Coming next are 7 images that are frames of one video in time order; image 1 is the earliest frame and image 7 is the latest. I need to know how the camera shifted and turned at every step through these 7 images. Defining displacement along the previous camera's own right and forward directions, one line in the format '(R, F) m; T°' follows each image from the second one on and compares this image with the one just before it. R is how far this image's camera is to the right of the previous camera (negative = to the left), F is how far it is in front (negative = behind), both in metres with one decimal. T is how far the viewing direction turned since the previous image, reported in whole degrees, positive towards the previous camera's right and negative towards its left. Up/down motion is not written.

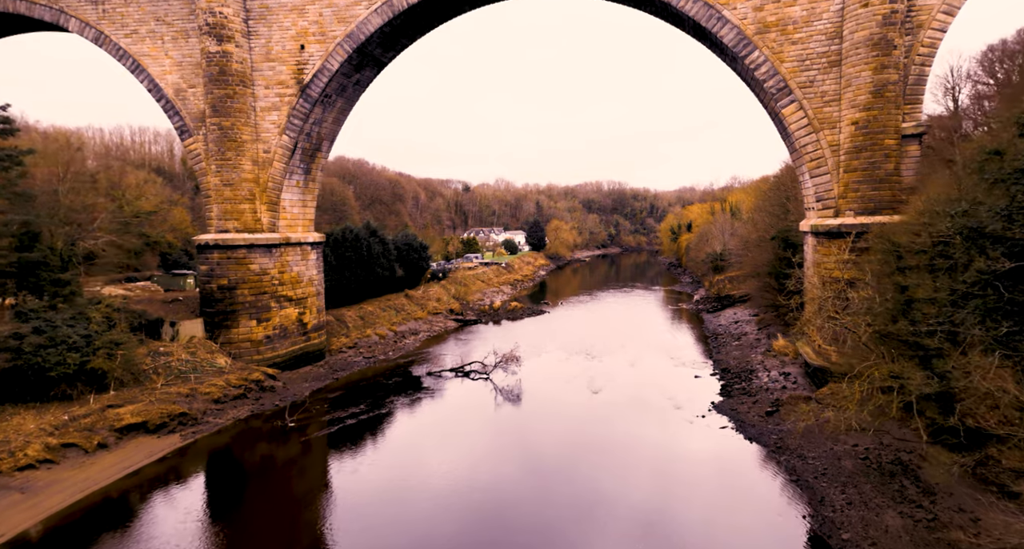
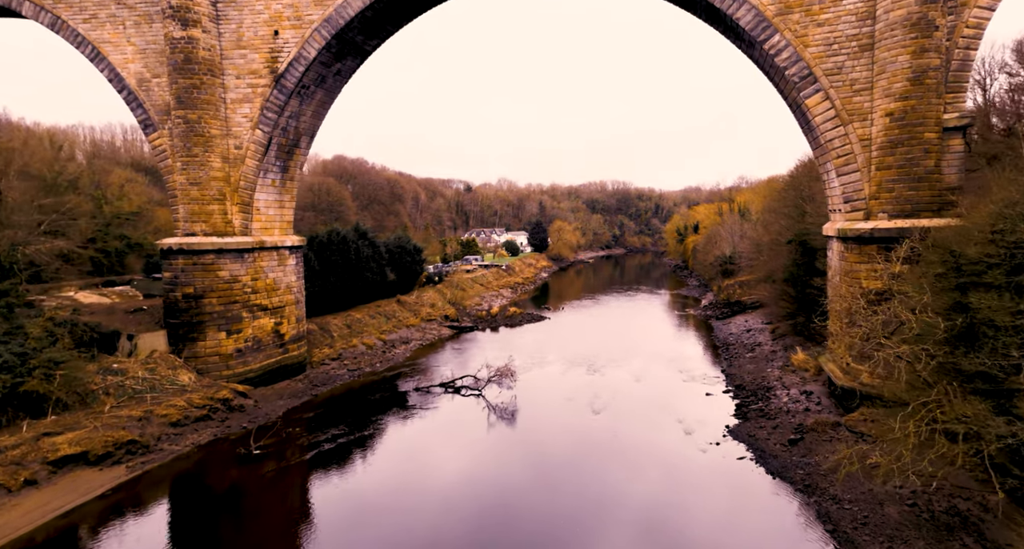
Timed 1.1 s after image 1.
(+0.2, +1.1) m; 0°
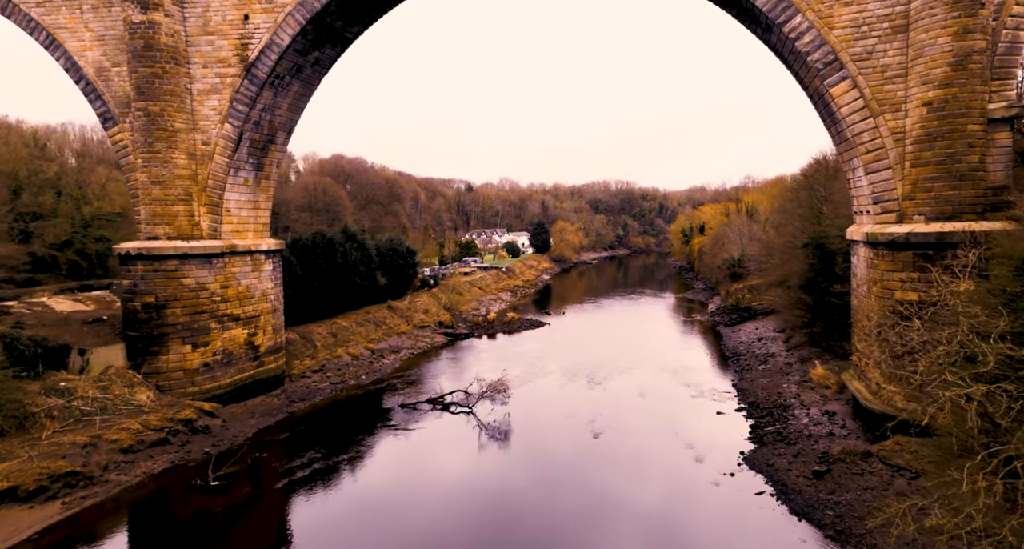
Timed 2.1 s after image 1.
(+0.2, +1.0) m; 0°
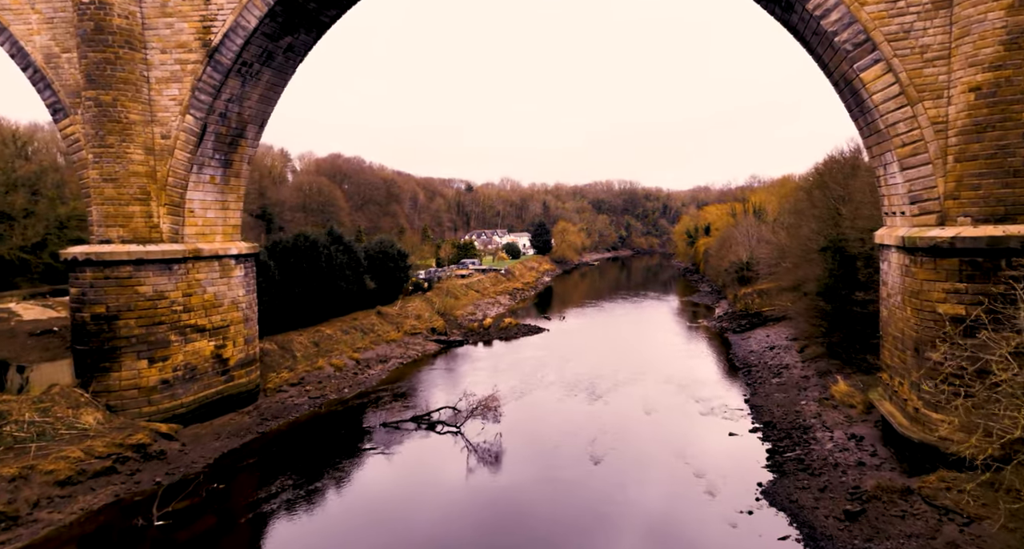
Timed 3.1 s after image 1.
(+0.2, +1.0) m; 0°
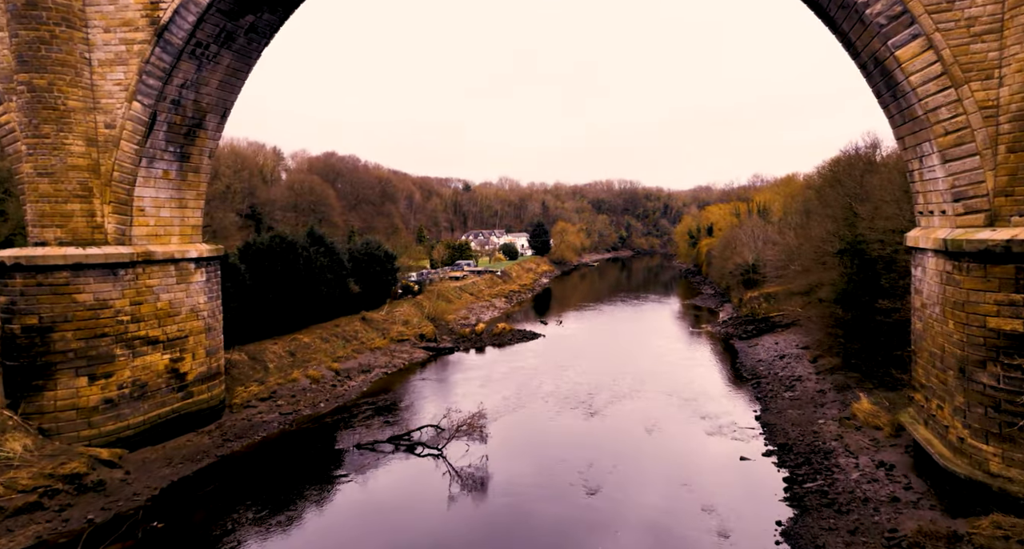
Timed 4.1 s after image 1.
(+0.2, +1.1) m; 0°
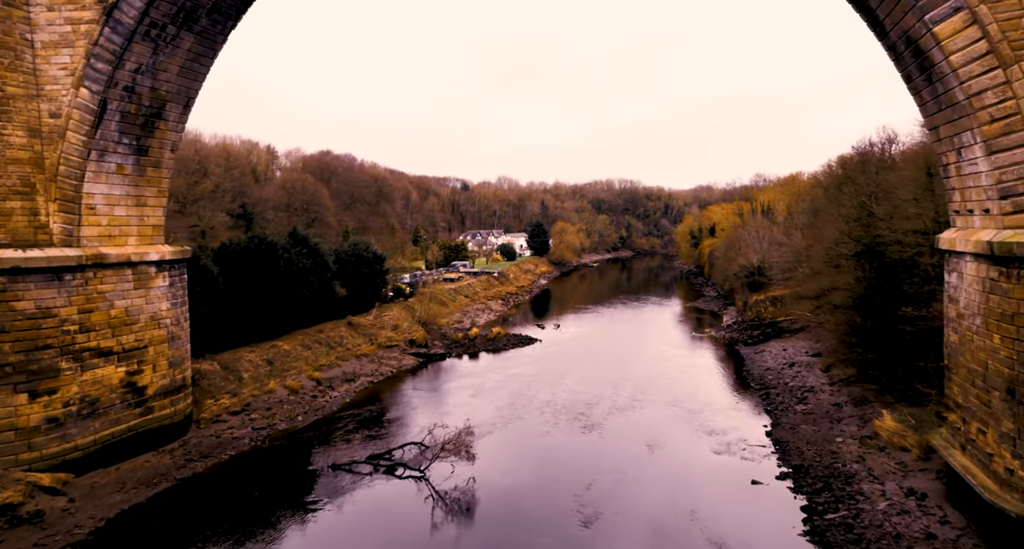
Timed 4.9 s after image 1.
(+0.2, +0.9) m; 0°
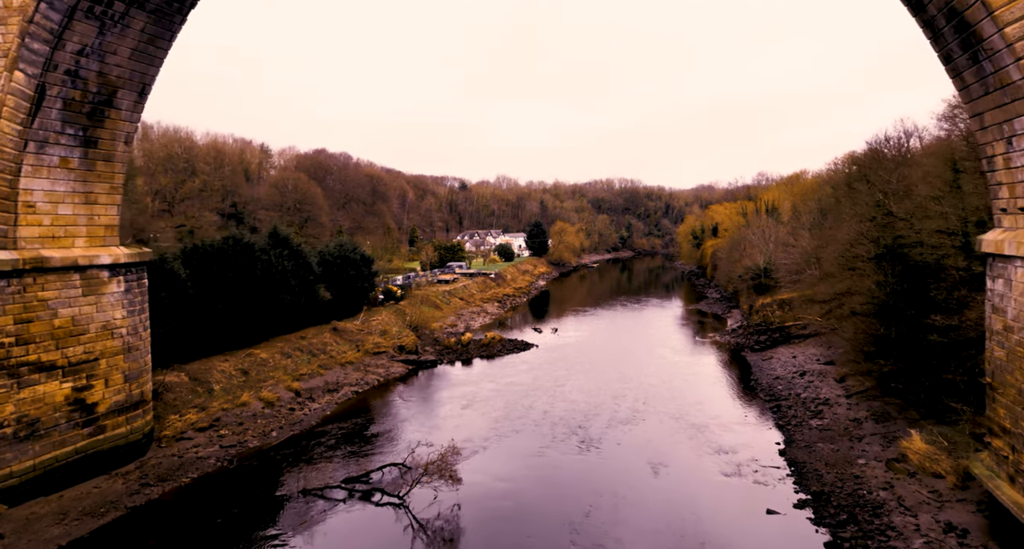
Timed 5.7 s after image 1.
(+0.2, +0.9) m; 0°
